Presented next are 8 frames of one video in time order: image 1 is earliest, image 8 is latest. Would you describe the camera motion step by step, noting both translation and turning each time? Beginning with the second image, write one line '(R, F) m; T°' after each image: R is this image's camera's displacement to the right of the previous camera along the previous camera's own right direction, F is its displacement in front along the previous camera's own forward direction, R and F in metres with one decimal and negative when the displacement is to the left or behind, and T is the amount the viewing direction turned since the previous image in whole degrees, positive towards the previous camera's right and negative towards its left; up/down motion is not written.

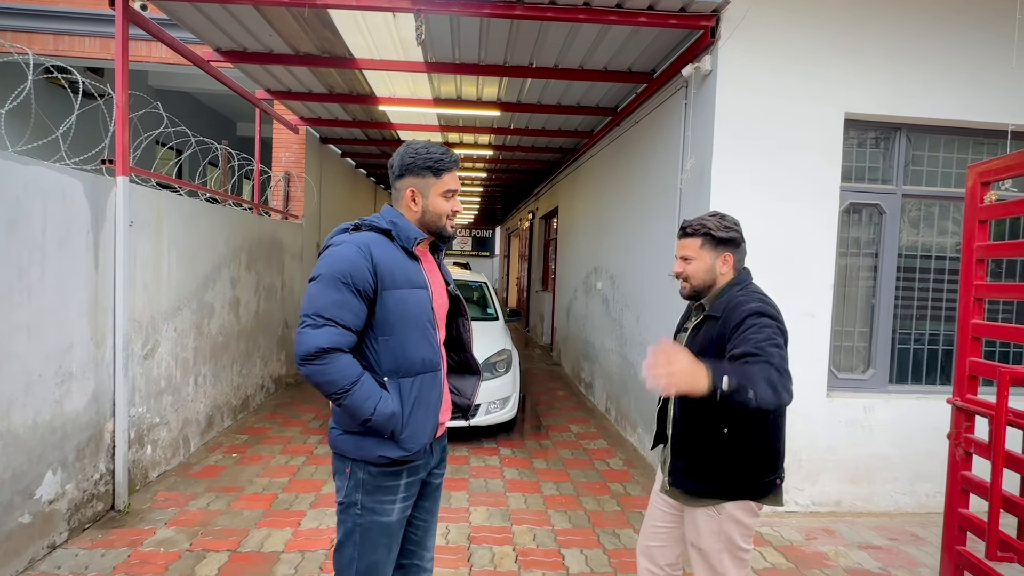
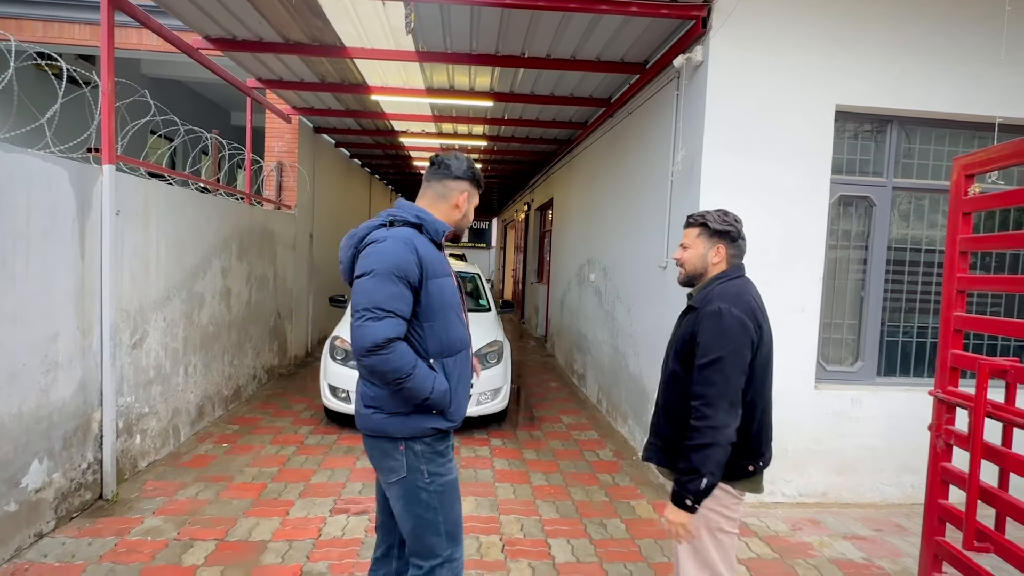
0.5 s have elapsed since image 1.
(+0.1, 0.0) m; 0°
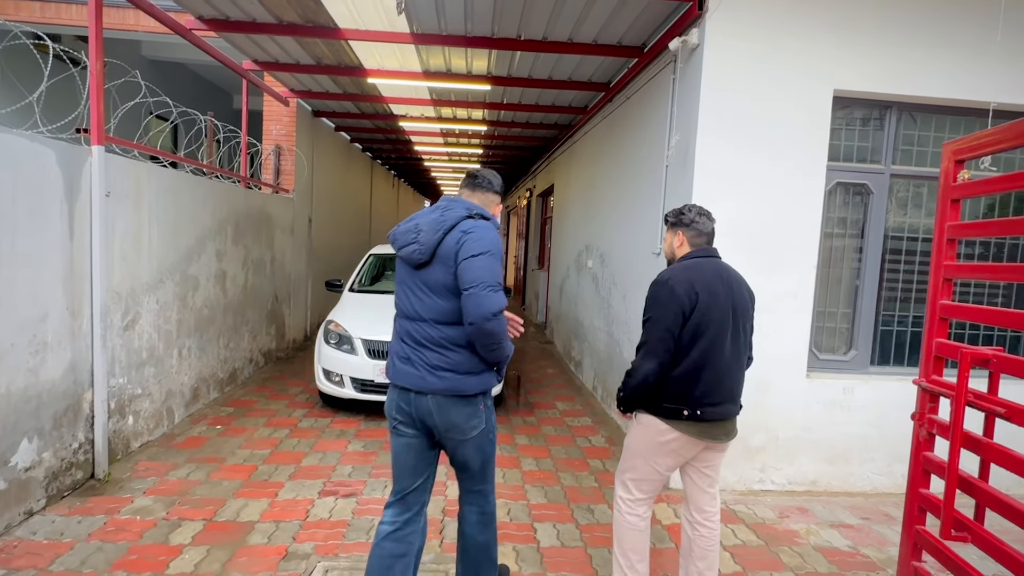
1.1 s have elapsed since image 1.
(+0.1, 0.0) m; -1°
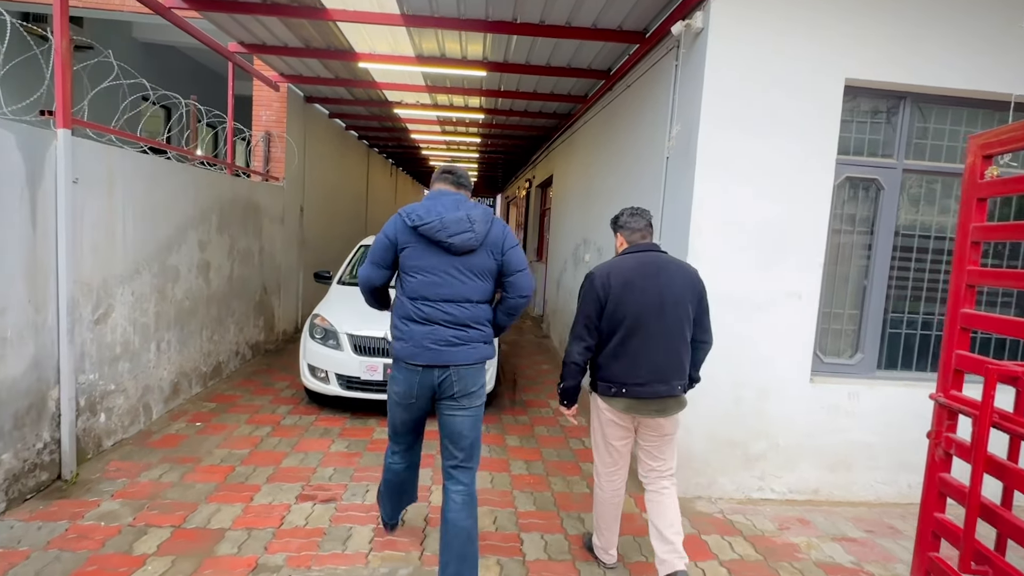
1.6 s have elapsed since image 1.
(+0.1, +0.2) m; 0°
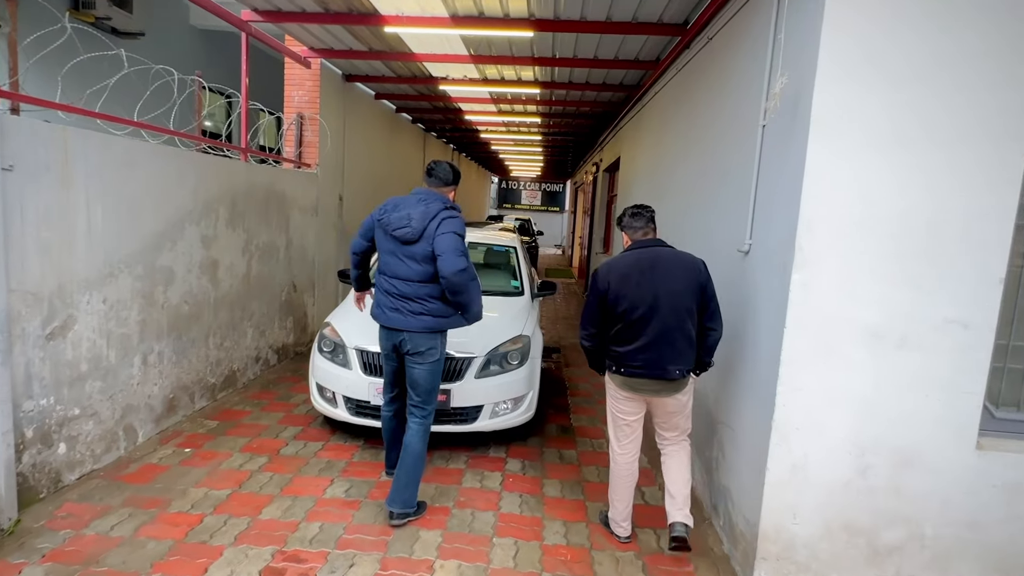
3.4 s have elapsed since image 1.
(+0.2, +0.9) m; -7°
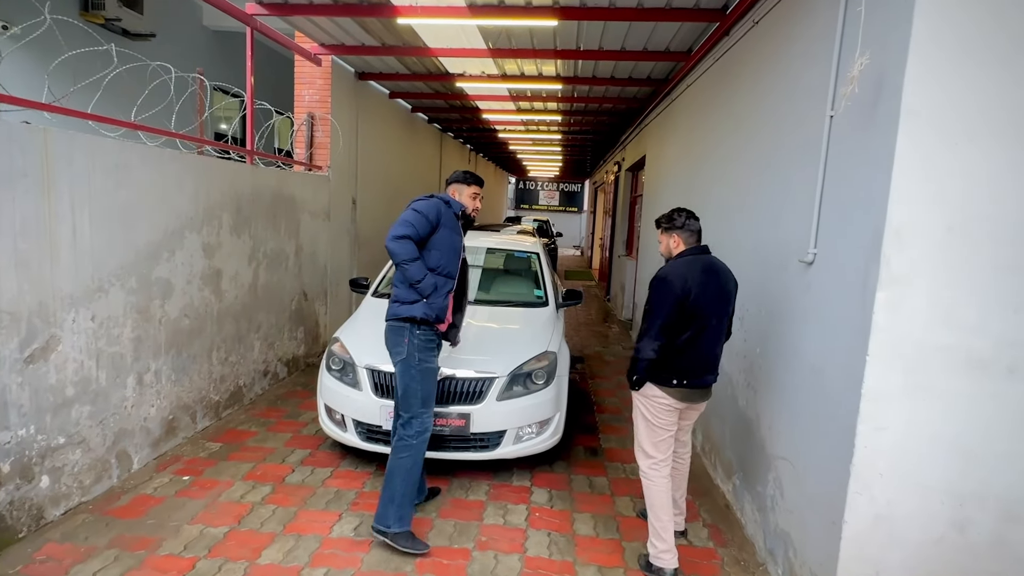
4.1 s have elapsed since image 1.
(0.0, +0.4) m; -2°
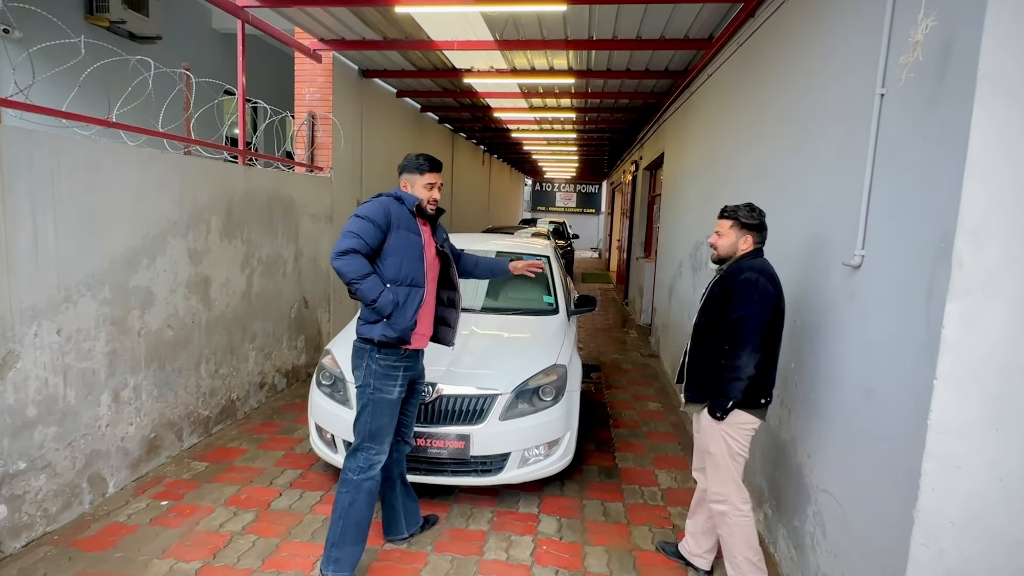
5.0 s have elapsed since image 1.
(+0.1, +0.3) m; -2°
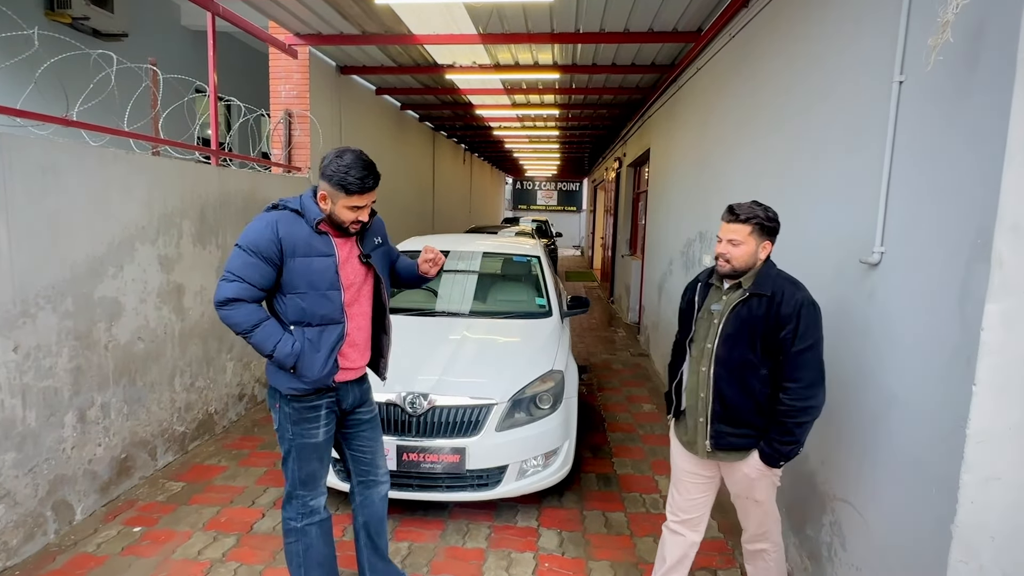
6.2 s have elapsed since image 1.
(-0.1, +0.2) m; +2°
